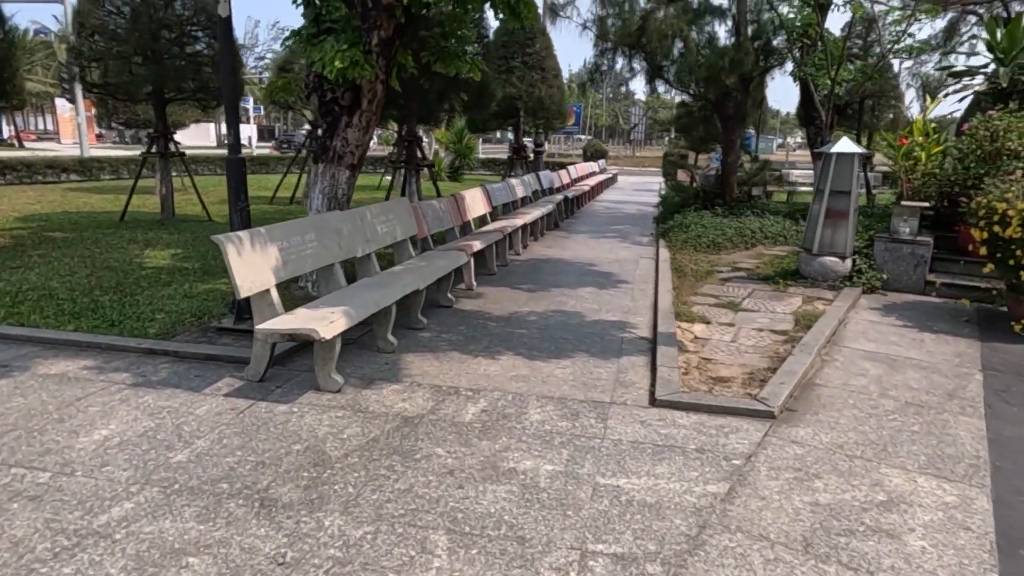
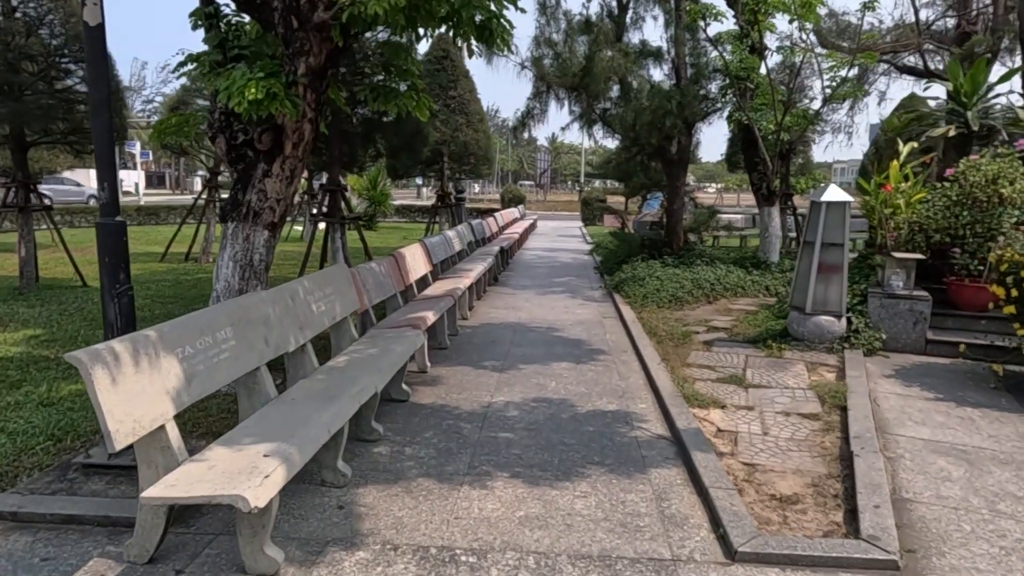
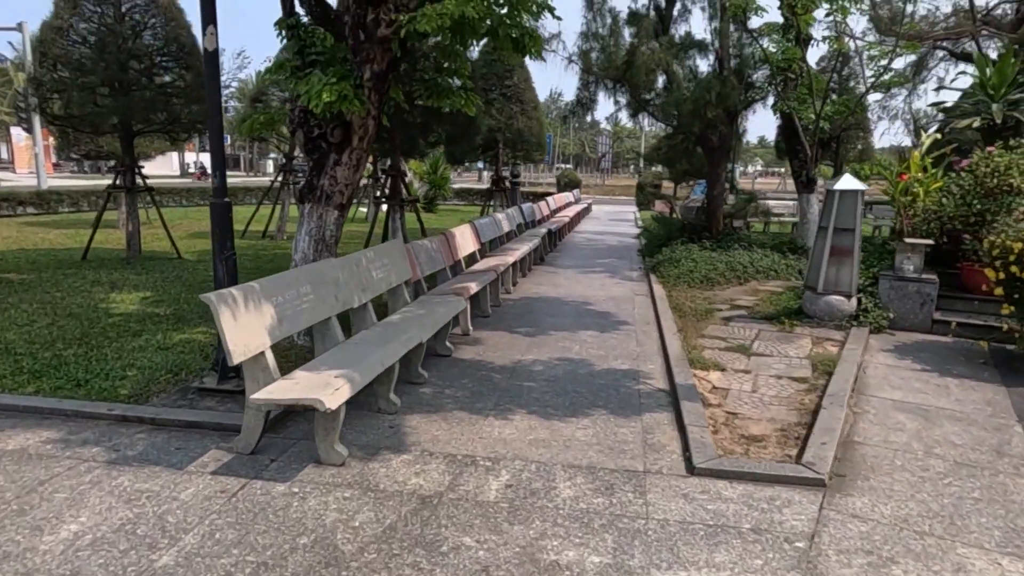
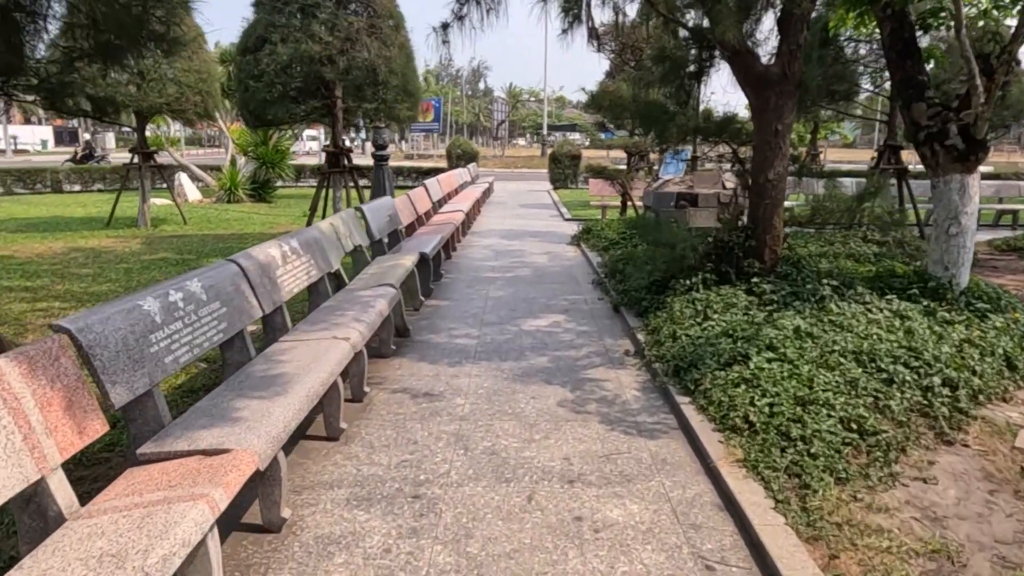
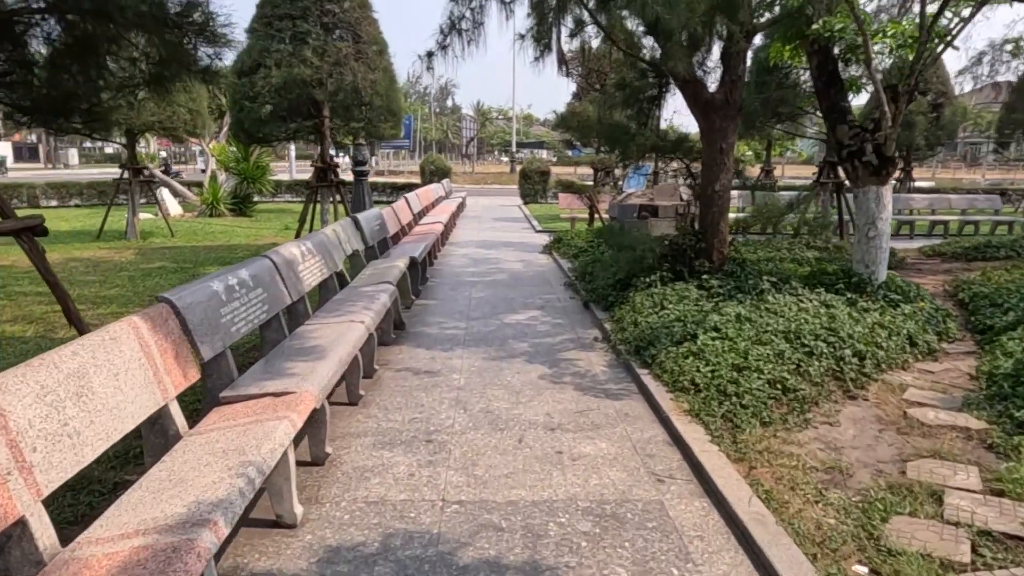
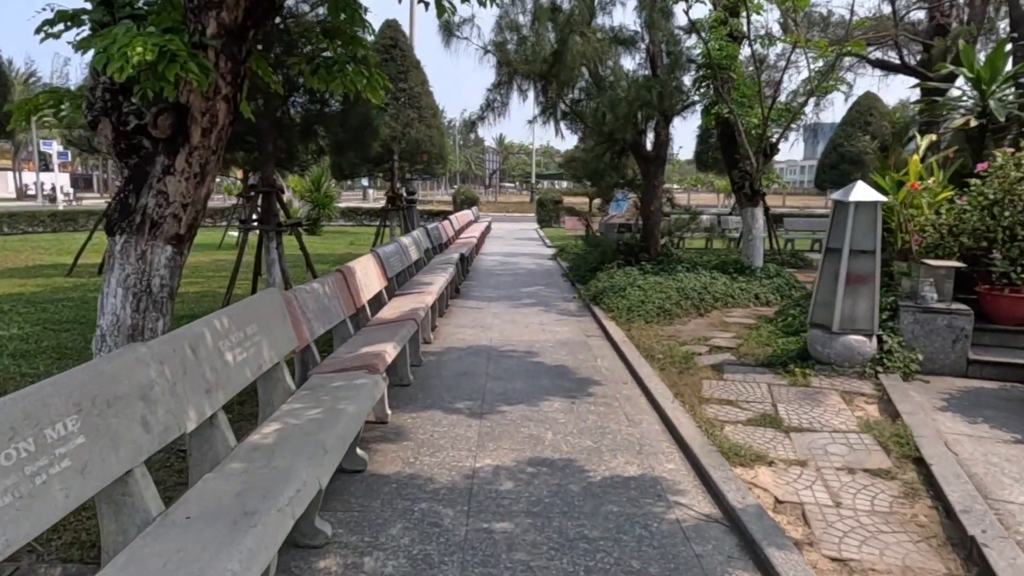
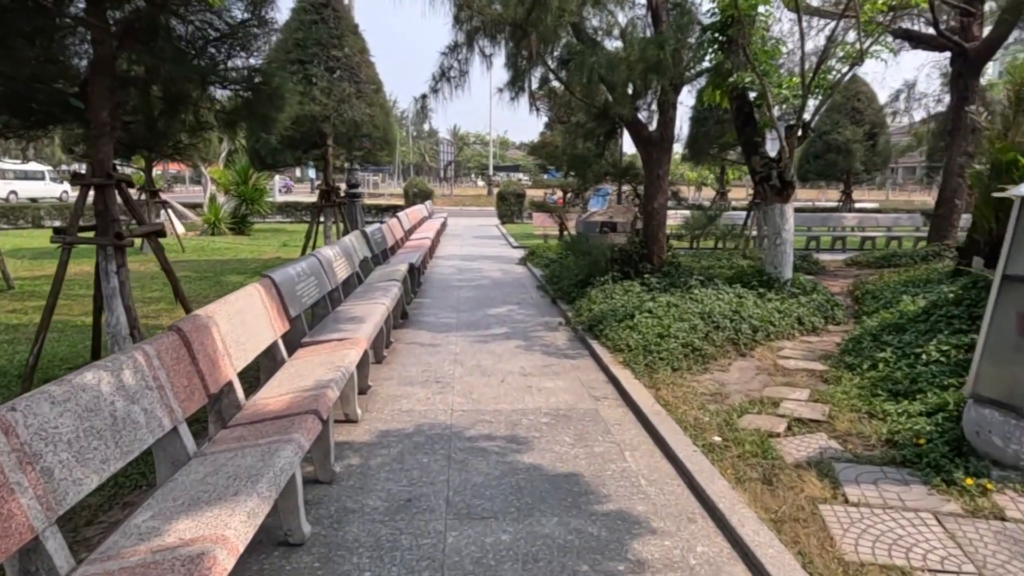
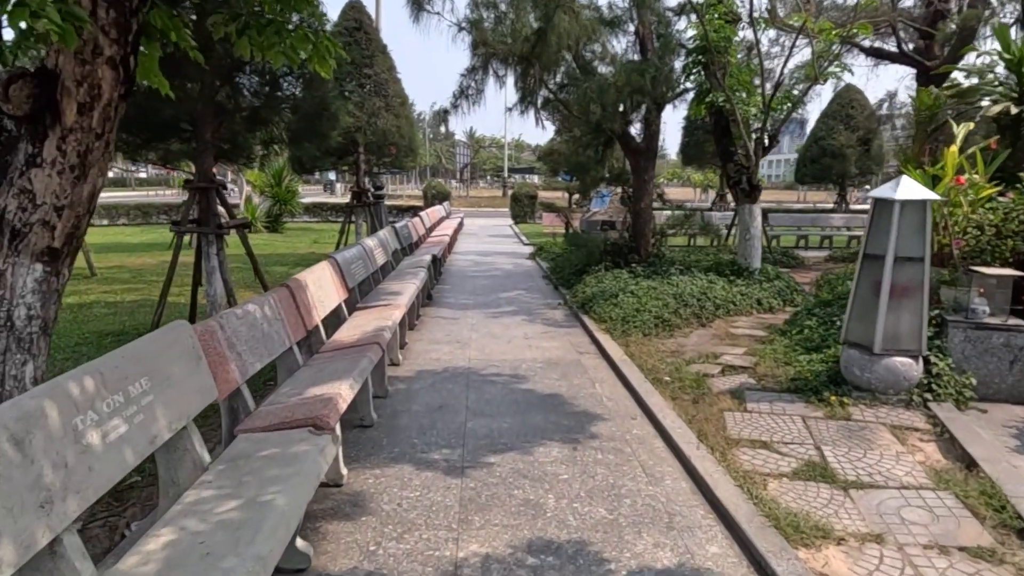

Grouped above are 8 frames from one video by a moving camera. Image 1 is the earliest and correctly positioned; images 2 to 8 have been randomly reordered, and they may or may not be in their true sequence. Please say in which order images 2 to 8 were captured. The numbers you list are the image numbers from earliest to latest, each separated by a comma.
3, 2, 6, 8, 7, 5, 4
